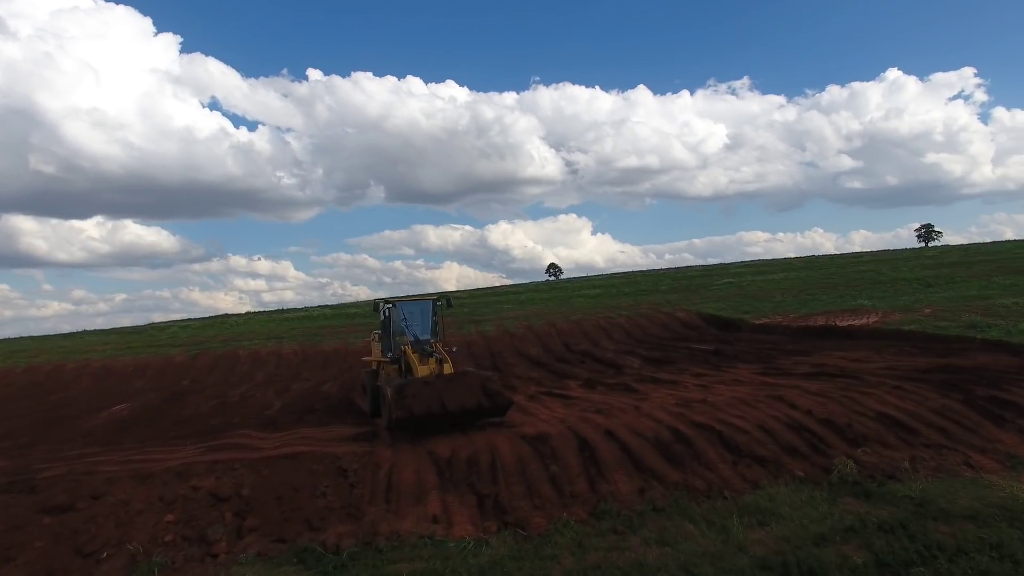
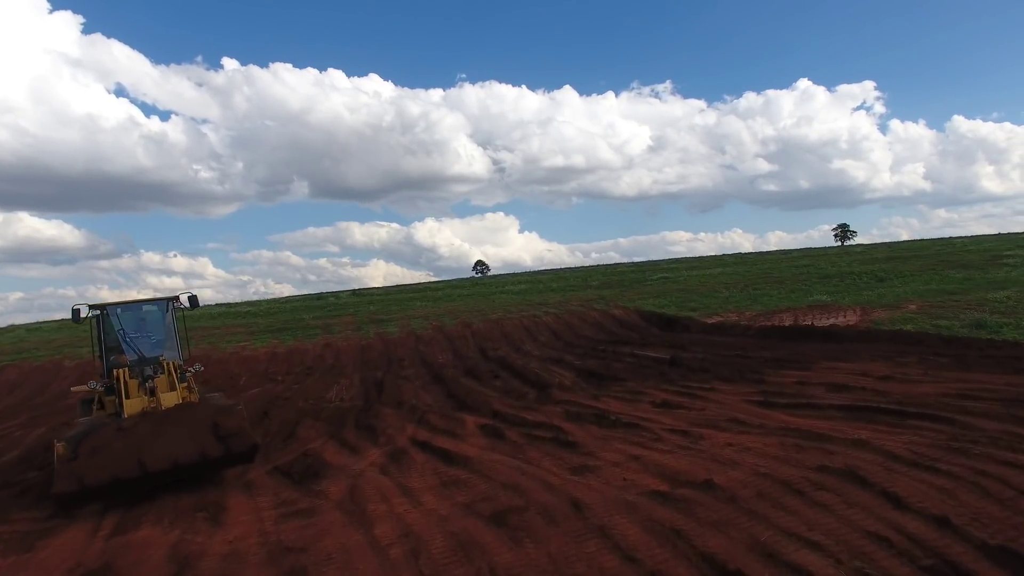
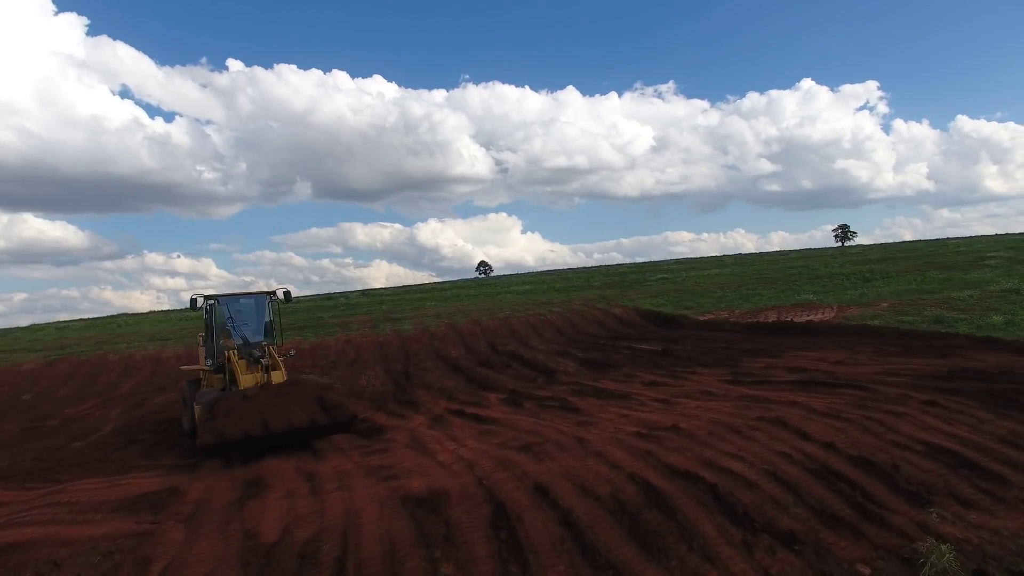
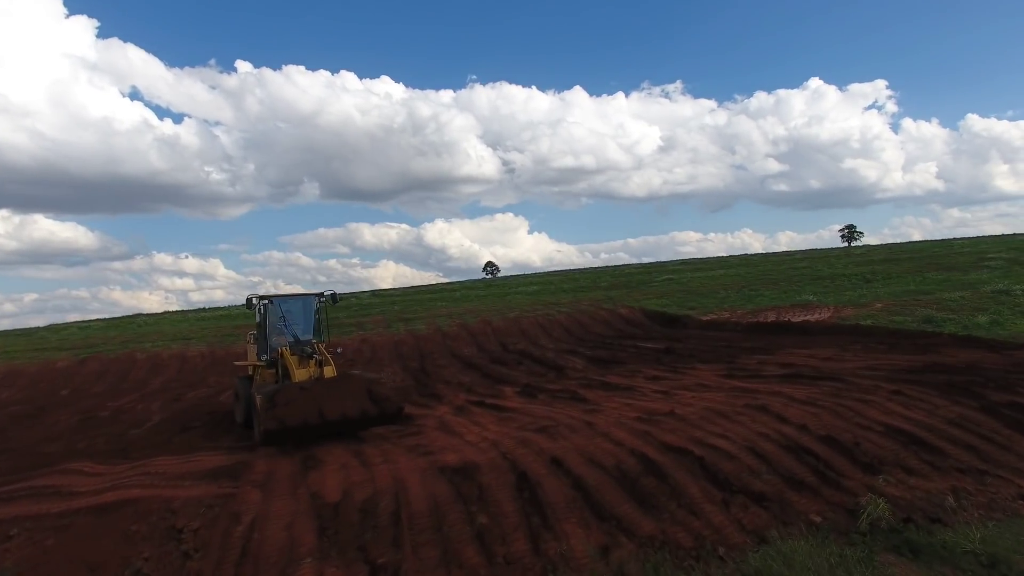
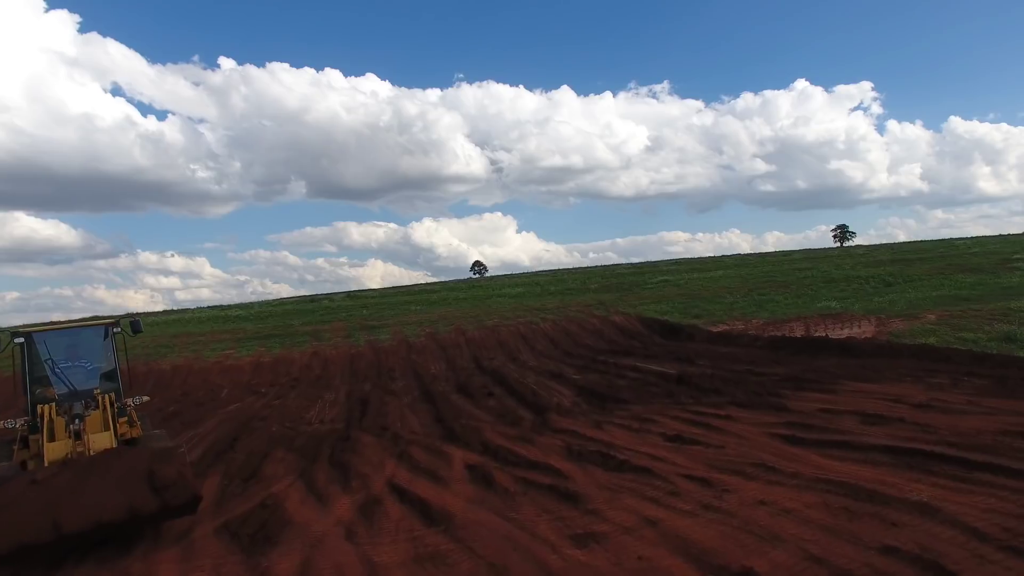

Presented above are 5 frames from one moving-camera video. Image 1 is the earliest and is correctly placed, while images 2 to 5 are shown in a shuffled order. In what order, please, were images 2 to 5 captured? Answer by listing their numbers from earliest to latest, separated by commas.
4, 3, 2, 5
